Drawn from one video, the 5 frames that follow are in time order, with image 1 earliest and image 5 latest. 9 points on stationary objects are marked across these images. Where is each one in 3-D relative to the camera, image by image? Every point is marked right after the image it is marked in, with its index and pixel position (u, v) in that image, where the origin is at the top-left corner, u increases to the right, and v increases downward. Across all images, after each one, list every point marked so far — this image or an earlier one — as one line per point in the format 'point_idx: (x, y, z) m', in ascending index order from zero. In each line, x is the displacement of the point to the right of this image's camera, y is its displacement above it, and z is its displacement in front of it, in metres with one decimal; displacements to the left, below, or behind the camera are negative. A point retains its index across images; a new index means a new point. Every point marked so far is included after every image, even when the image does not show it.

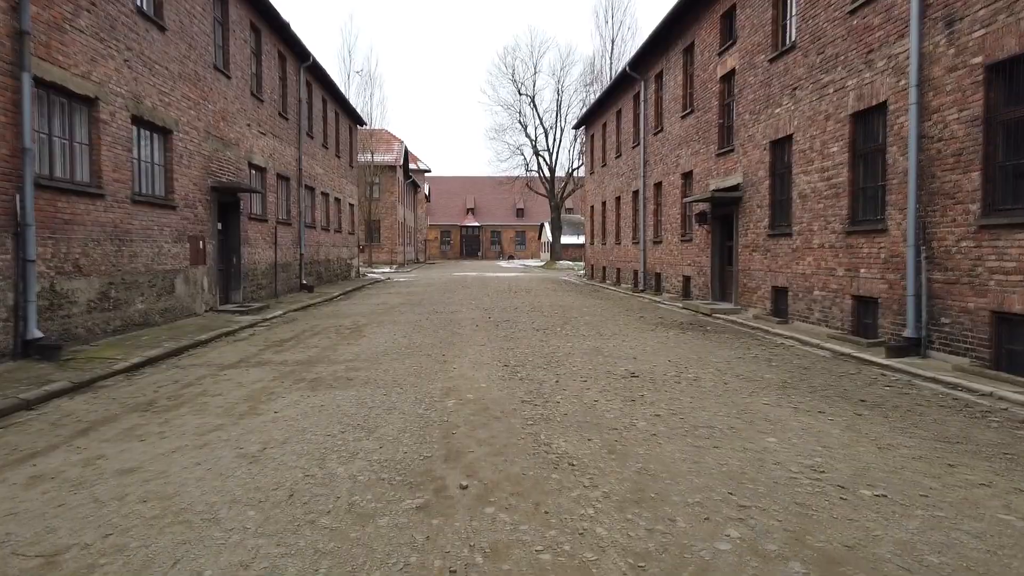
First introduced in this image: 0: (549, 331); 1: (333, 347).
0: (+0.5, -0.6, +10.2) m
1: (-2.2, -0.7, +9.2) m
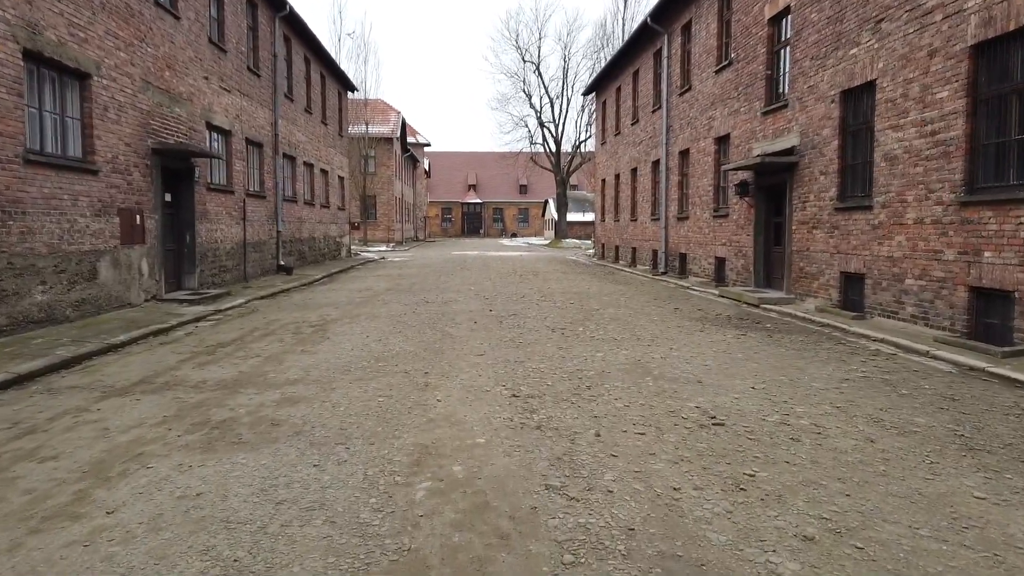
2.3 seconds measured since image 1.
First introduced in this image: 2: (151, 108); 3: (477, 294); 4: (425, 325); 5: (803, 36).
0: (+0.6, -0.5, +7.8) m
1: (-2.1, -0.6, +6.8) m
2: (-5.4, +2.7, +11.1) m
3: (-0.6, -0.1, +12.3) m
4: (-1.0, -0.4, +8.7) m
5: (+4.4, +3.8, +11.3) m
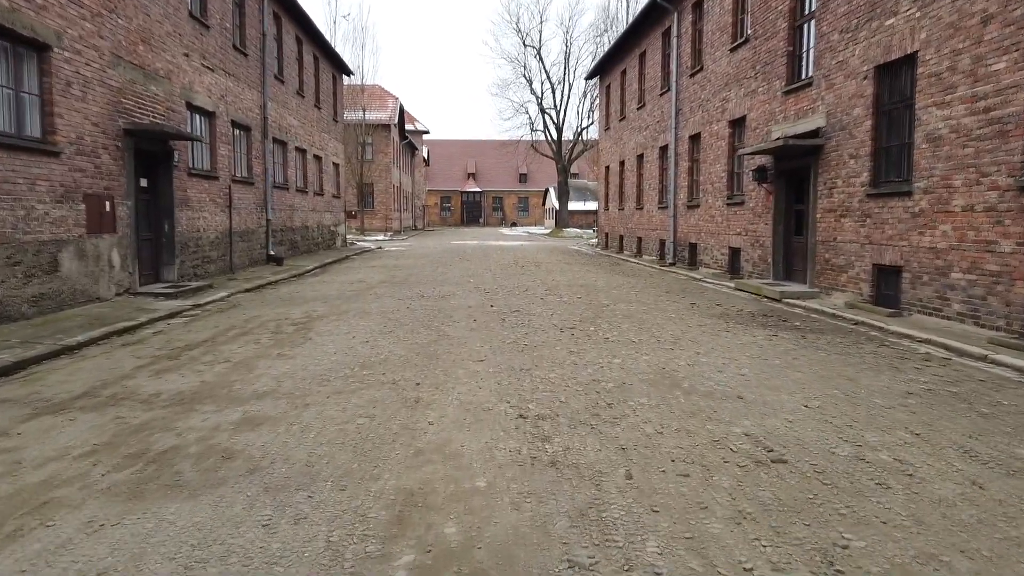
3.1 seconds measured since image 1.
0: (+0.6, -0.4, +6.9) m
1: (-2.1, -0.6, +6.0) m
2: (-5.4, +2.8, +10.2) m
3: (-0.5, 0.0, +11.5) m
4: (-1.0, -0.4, +7.8) m
5: (+4.4, +3.9, +10.4) m
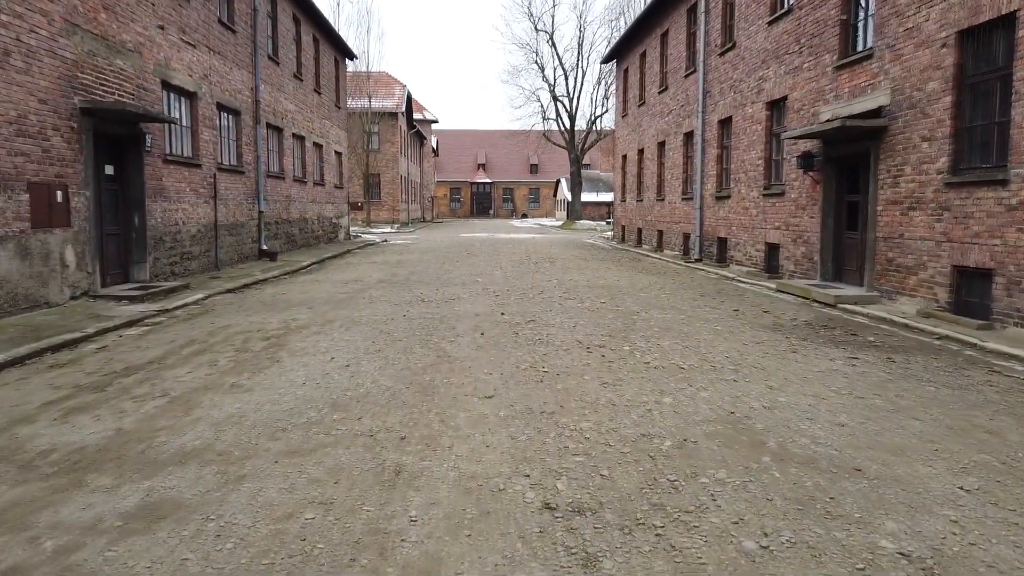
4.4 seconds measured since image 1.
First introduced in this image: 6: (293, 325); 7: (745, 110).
0: (+0.7, -0.5, +5.6) m
1: (-1.9, -0.7, +4.7) m
2: (-5.2, +2.8, +8.9) m
3: (-0.4, 0.0, +10.1) m
4: (-0.8, -0.4, +6.5) m
5: (+4.6, +3.9, +8.9) m
6: (-2.2, -0.4, +7.4) m
7: (+4.3, +3.3, +13.8) m
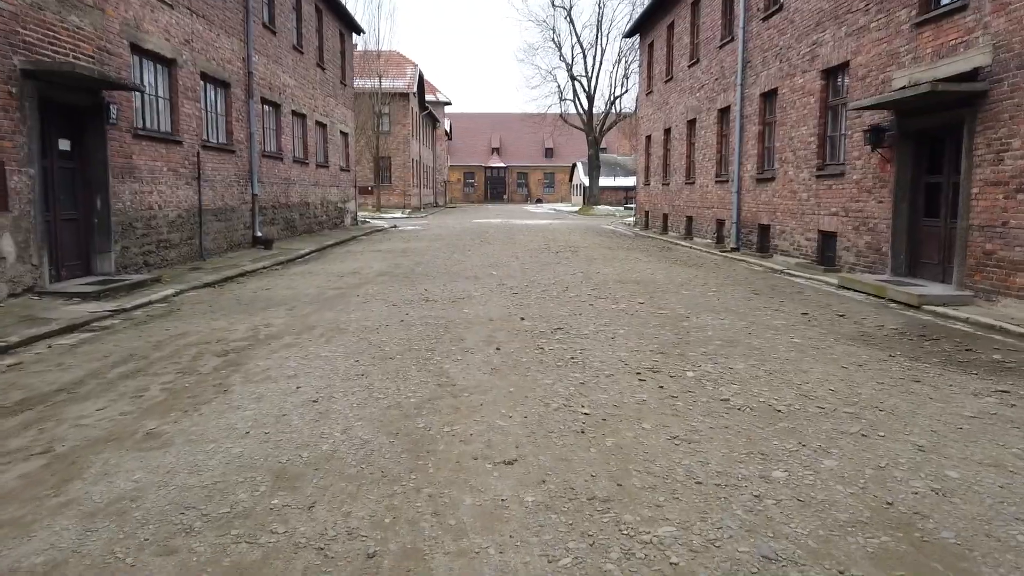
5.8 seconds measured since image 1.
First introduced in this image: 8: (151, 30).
0: (+0.9, -0.5, +4.1) m
1: (-1.8, -0.7, +3.3) m
2: (-5.0, +2.8, +7.5) m
3: (-0.1, 0.0, +8.7) m
4: (-0.7, -0.4, +5.1) m
5: (+4.8, +3.9, +7.3) m
6: (-2.0, -0.4, +6.0) m
7: (+4.6, +3.4, +12.2) m
8: (-5.0, +3.6, +10.3) m
